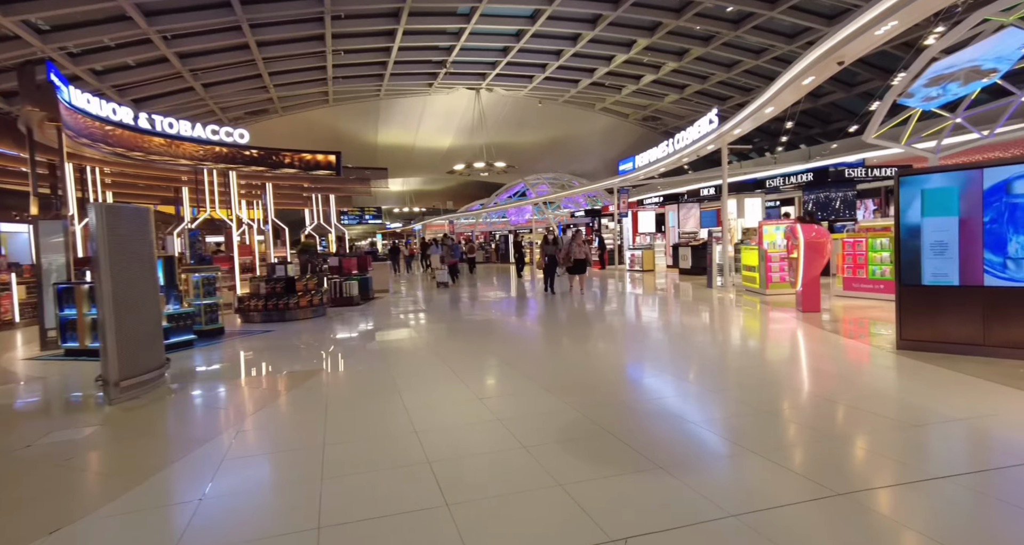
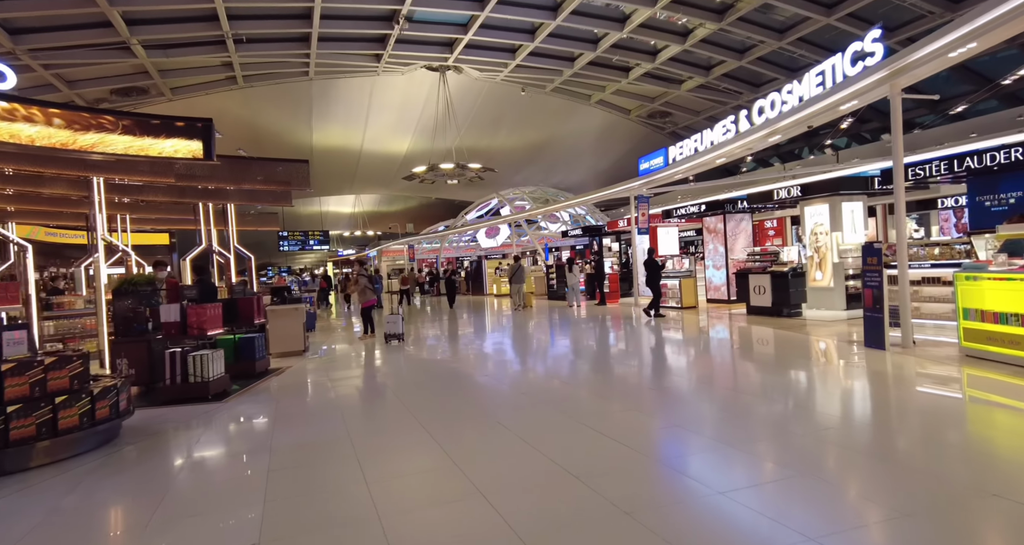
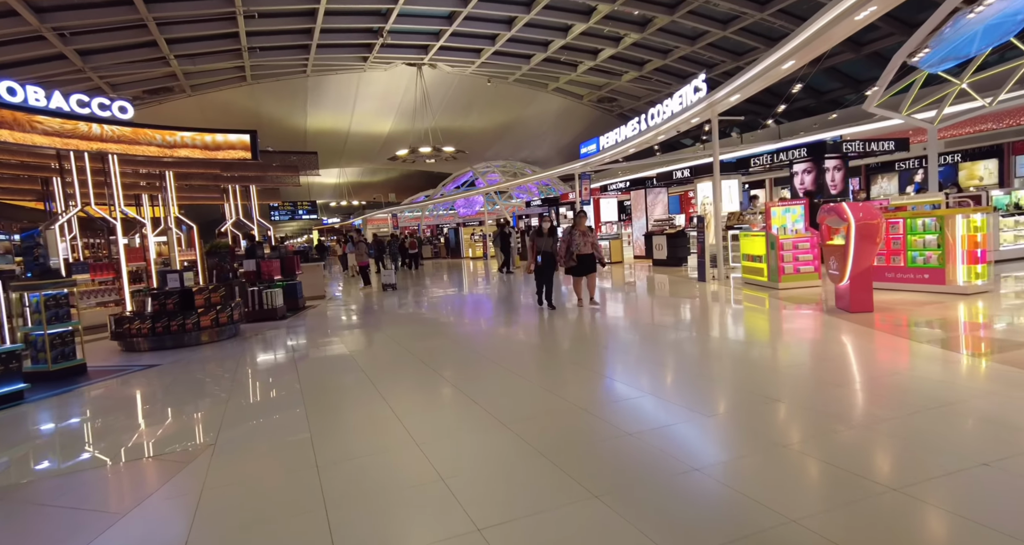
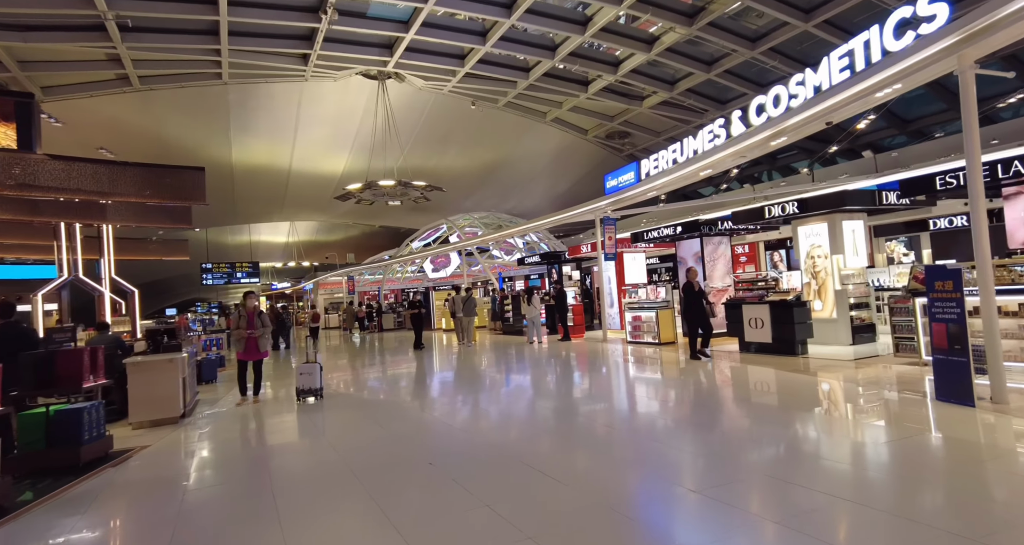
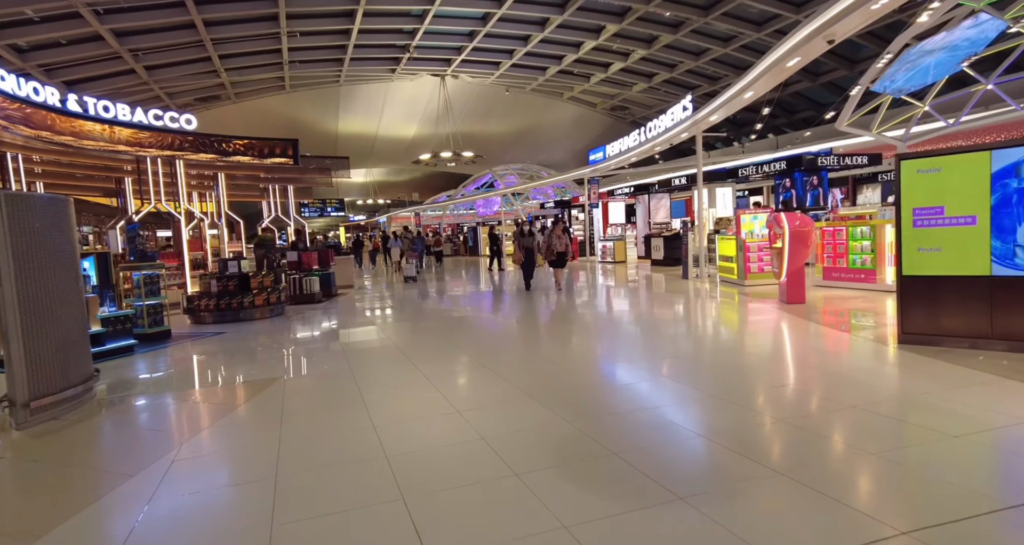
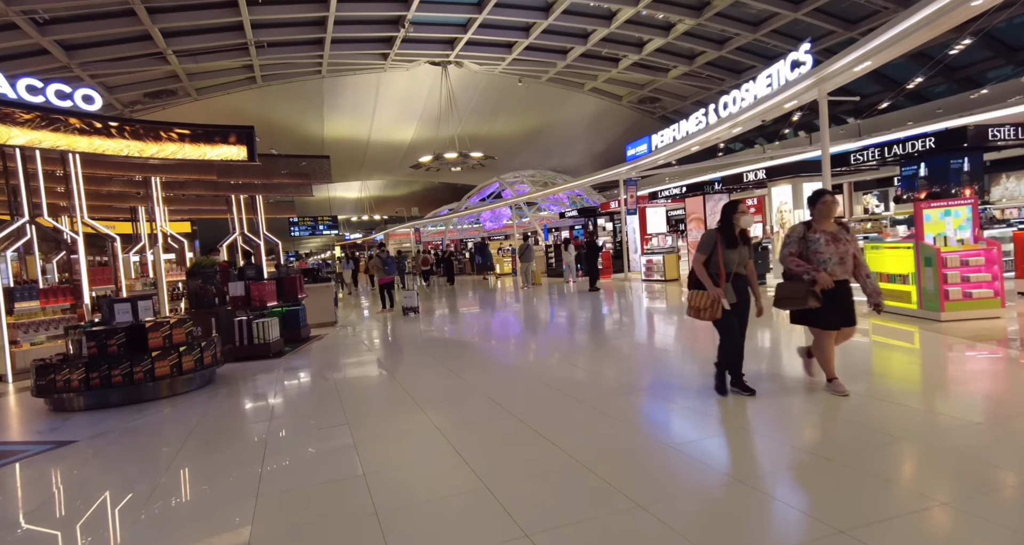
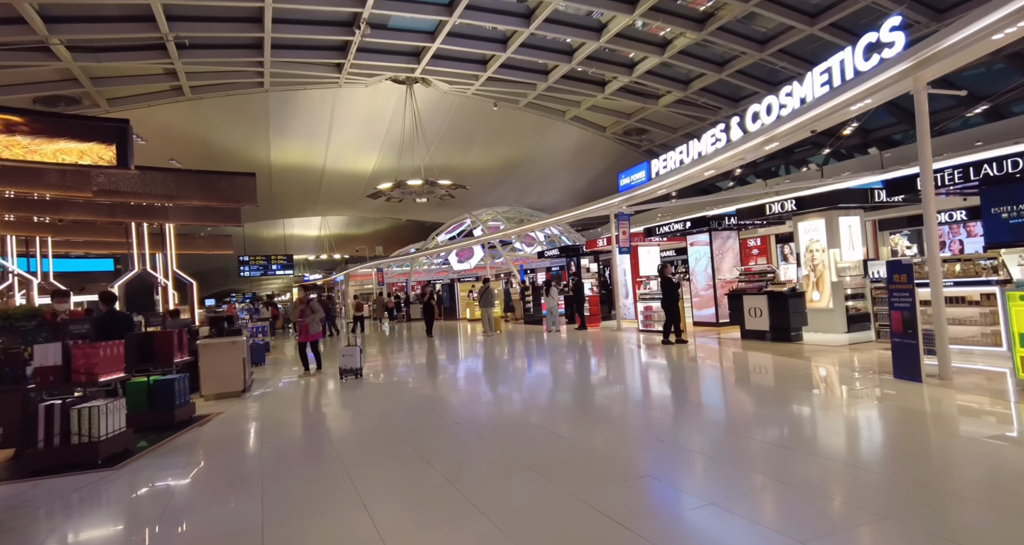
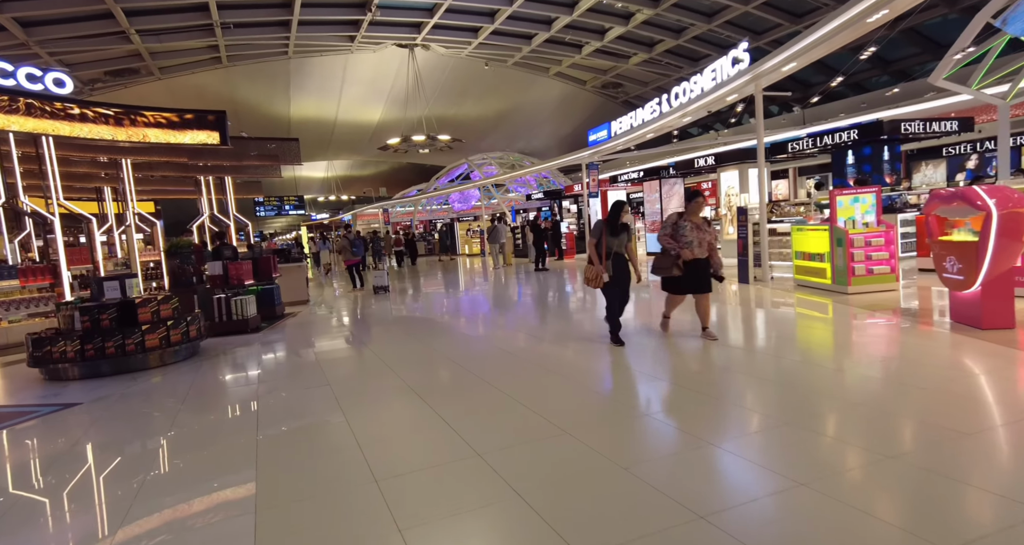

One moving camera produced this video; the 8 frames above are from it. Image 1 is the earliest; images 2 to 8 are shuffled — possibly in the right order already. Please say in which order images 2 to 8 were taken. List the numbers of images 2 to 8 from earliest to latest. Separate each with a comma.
5, 3, 8, 6, 2, 7, 4
